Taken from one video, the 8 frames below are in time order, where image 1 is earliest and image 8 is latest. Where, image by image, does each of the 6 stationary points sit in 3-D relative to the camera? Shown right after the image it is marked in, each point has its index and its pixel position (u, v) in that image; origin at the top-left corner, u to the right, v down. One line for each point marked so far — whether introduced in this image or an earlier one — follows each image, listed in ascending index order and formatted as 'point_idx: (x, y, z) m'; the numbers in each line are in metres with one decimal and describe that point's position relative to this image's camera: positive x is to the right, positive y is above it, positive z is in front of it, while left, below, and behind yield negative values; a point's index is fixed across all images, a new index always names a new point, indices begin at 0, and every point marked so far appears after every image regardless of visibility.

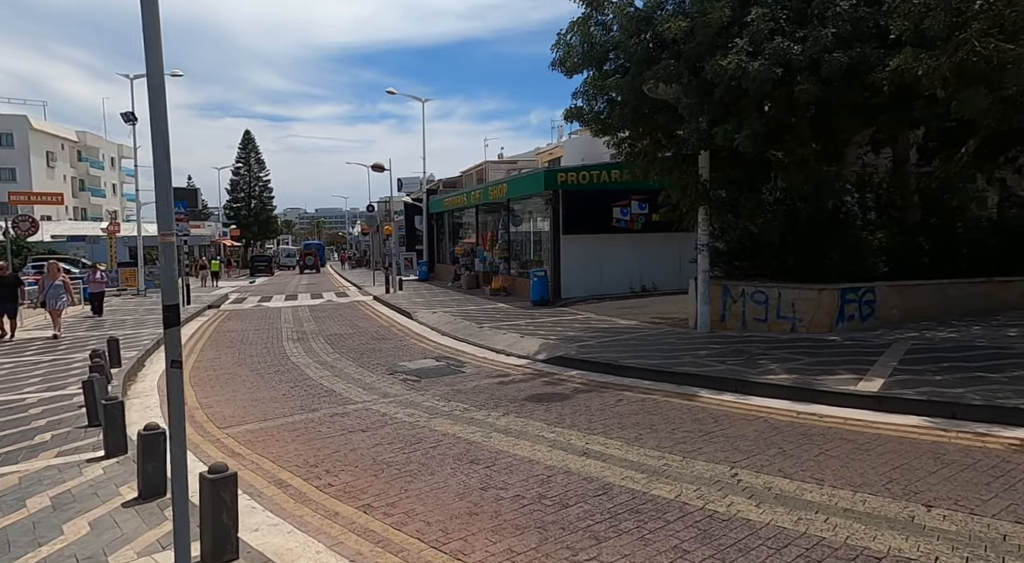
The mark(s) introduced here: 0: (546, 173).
0: (+1.0, +3.3, +19.7) m
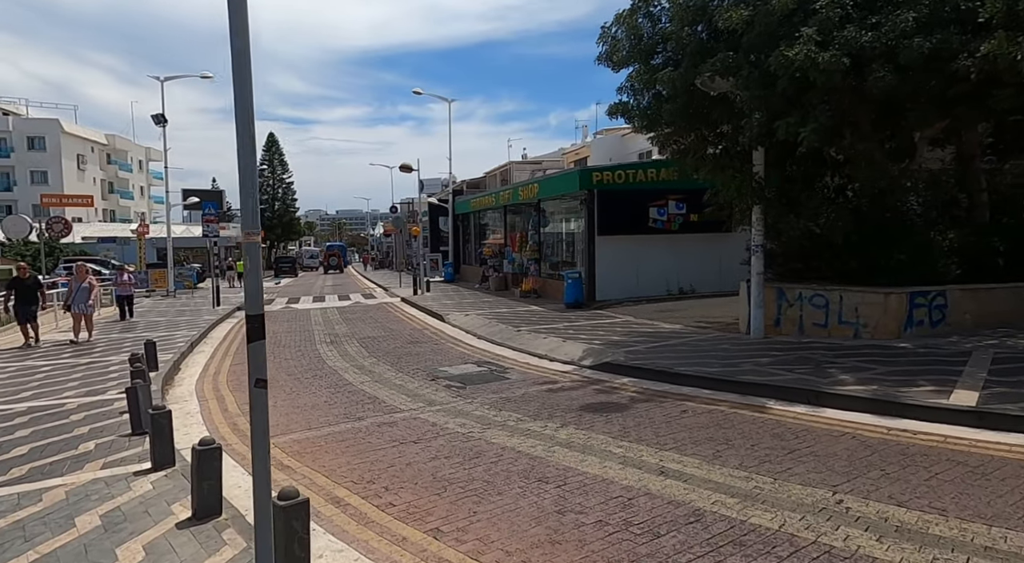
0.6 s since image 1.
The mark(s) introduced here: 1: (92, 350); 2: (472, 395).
0: (+2.0, +3.3, +19.3) m
1: (-9.5, -1.6, +14.8) m
2: (-0.6, -1.6, +9.4) m
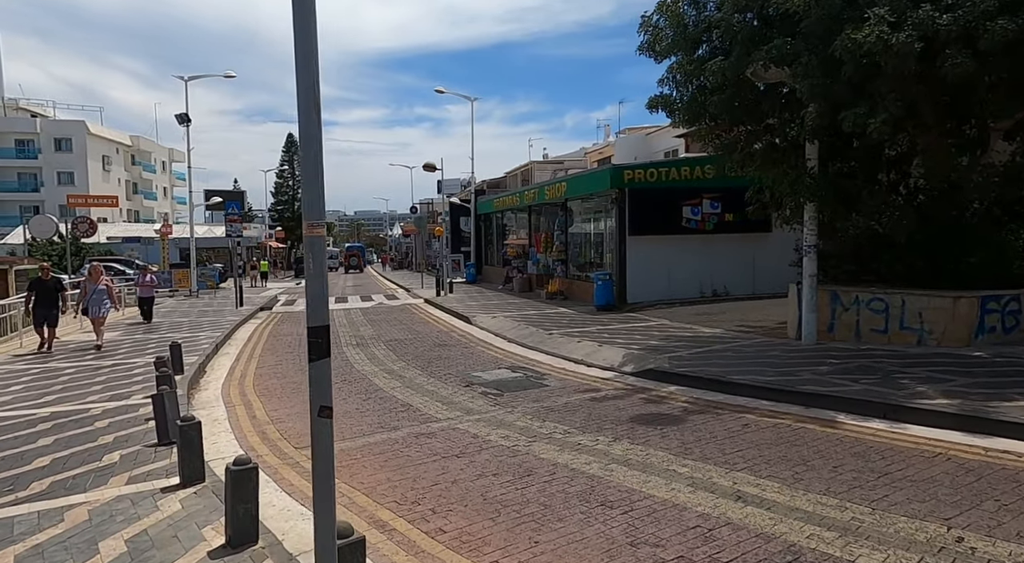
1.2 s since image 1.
0: (+2.8, +3.2, +18.7) m
1: (-8.8, -1.6, +14.5) m
2: (0.0, -1.7, +8.9) m
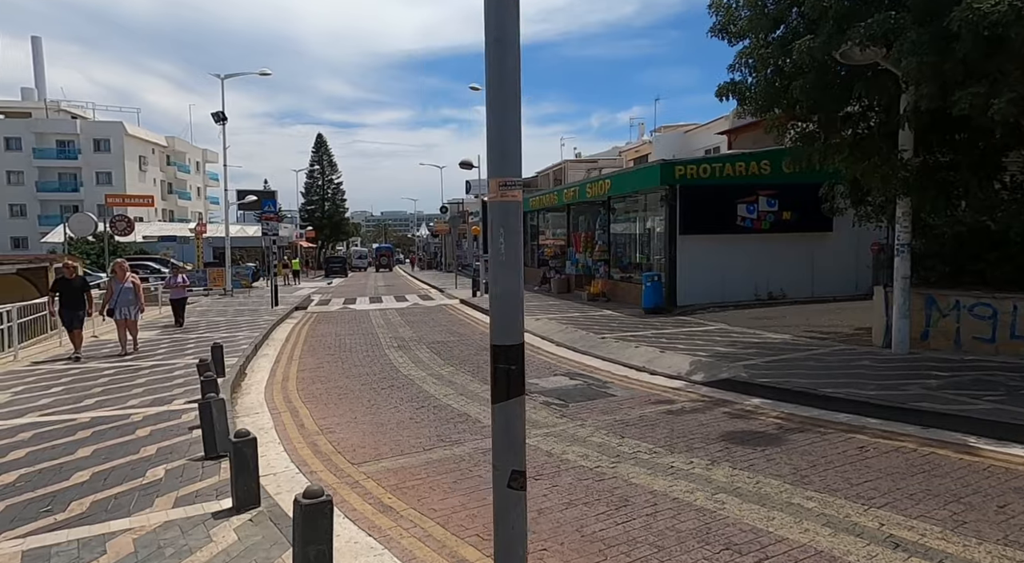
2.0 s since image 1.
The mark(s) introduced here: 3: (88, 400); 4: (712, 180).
0: (+4.1, +3.2, +17.9) m
1: (-7.7, -1.5, +14.1) m
2: (+0.8, -1.7, +8.1) m
3: (-6.2, -1.7, +9.5) m
4: (+5.5, +2.8, +18.0) m
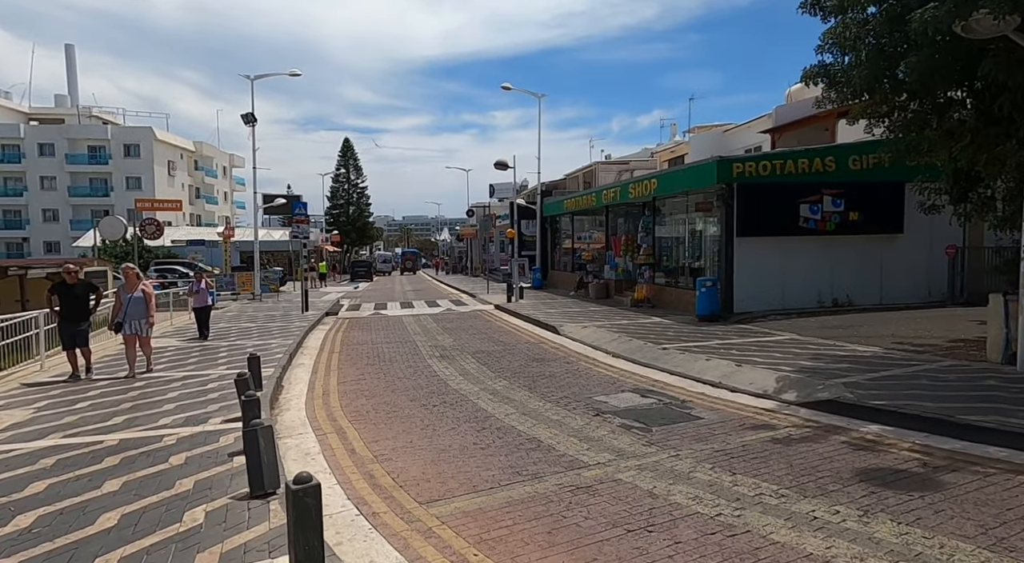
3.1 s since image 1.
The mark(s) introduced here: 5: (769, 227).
0: (+5.3, +3.0, +16.7) m
1: (-6.6, -1.7, +13.4) m
2: (+1.7, -1.7, +7.1) m
3: (-5.2, -1.8, +8.7) m
4: (+6.7, +2.7, +16.8) m
5: (+6.8, +1.4, +17.2) m
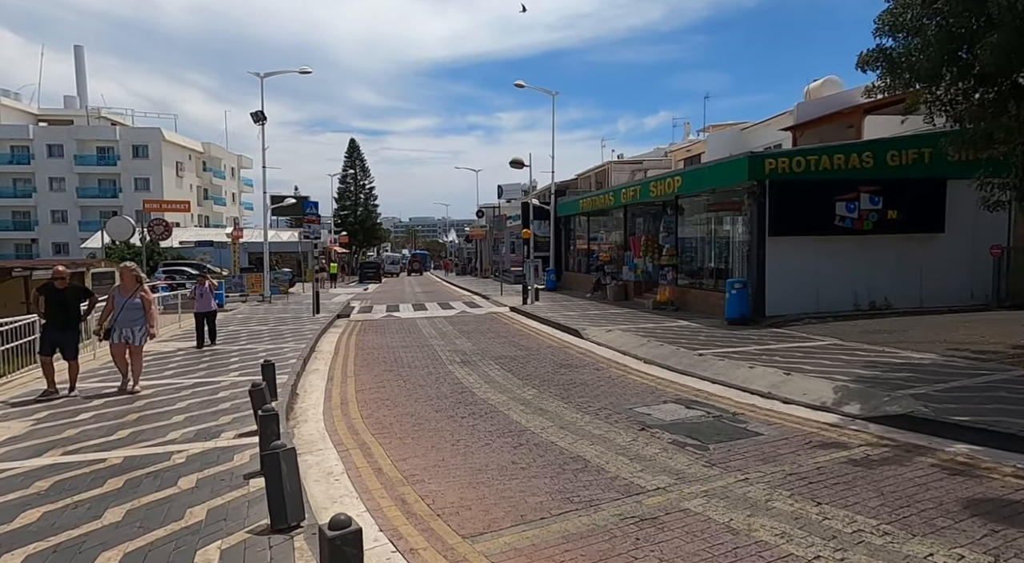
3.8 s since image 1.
0: (+5.8, +3.0, +16.0) m
1: (-6.1, -1.7, +12.7) m
2: (+2.2, -1.8, +6.3) m
3: (-4.8, -1.8, +8.0) m
4: (+7.2, +2.6, +16.1) m
5: (+7.3, +1.4, +16.4) m
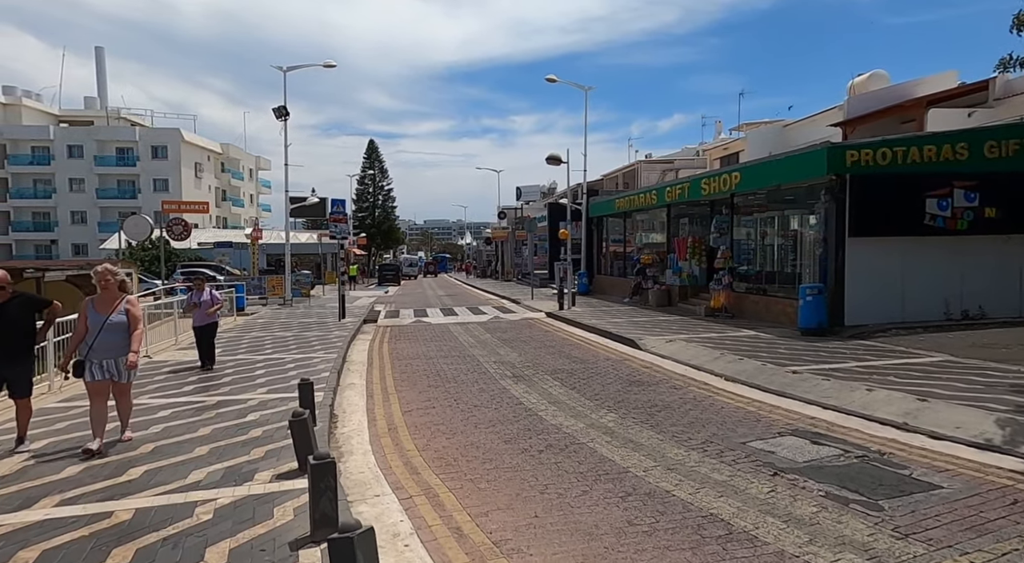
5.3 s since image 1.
0: (+7.0, +2.9, +14.3) m
1: (-5.0, -1.8, +11.3) m
2: (+3.1, -1.8, +4.7) m
3: (-3.8, -1.9, +6.6) m
4: (+8.4, +2.5, +14.4) m
5: (+8.5, +1.2, +14.7) m
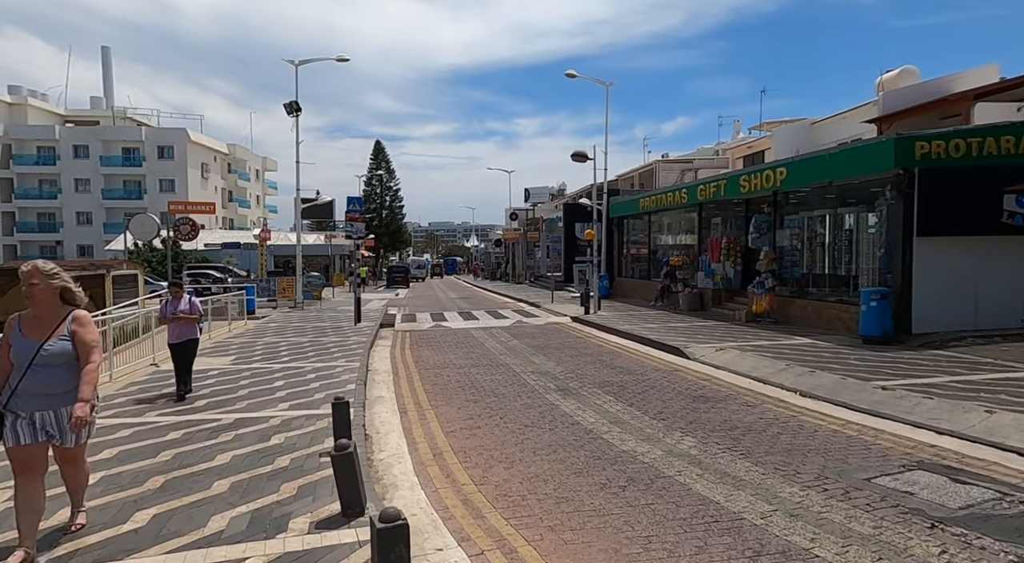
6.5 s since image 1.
0: (+7.8, +2.8, +13.1) m
1: (-4.3, -1.8, +10.1) m
2: (+3.8, -1.9, +3.5) m
3: (-3.1, -1.9, +5.4) m
4: (+9.2, +2.4, +13.1) m
5: (+9.3, +1.2, +13.5) m
